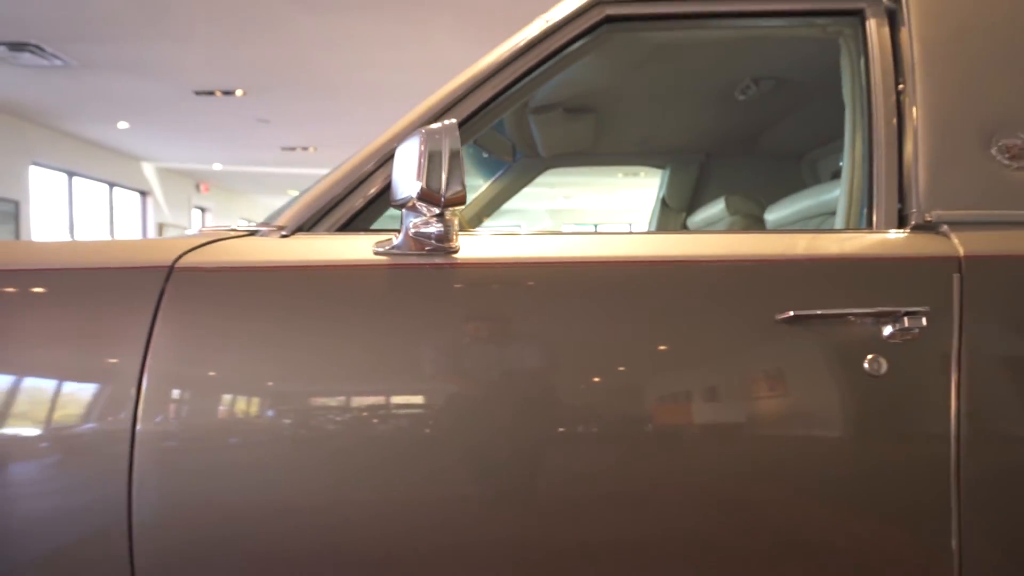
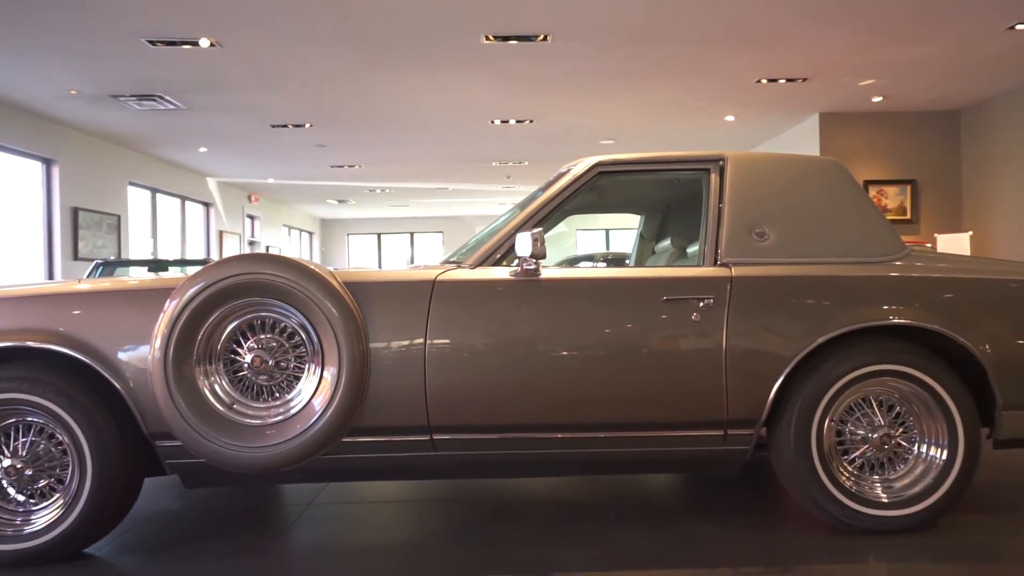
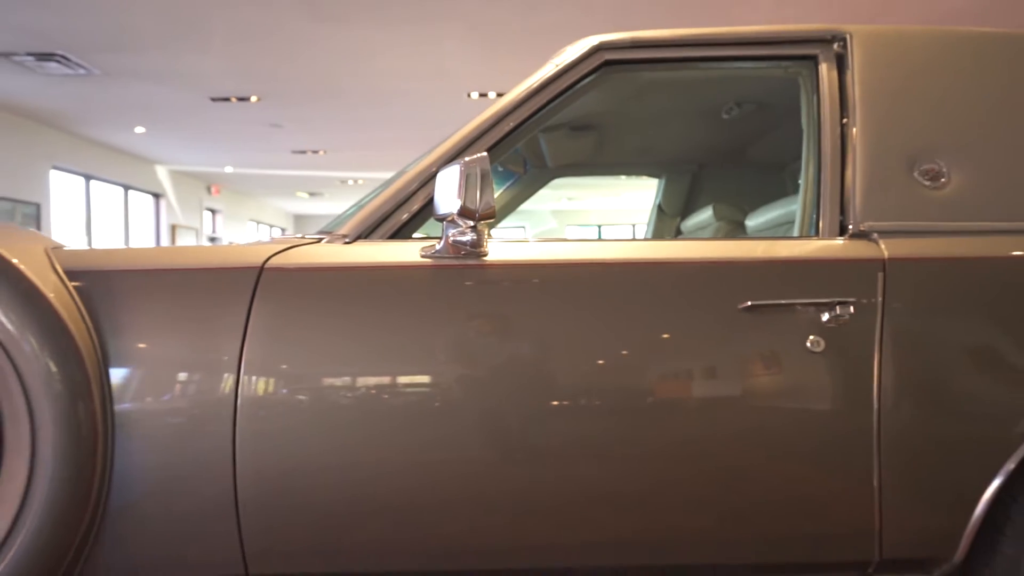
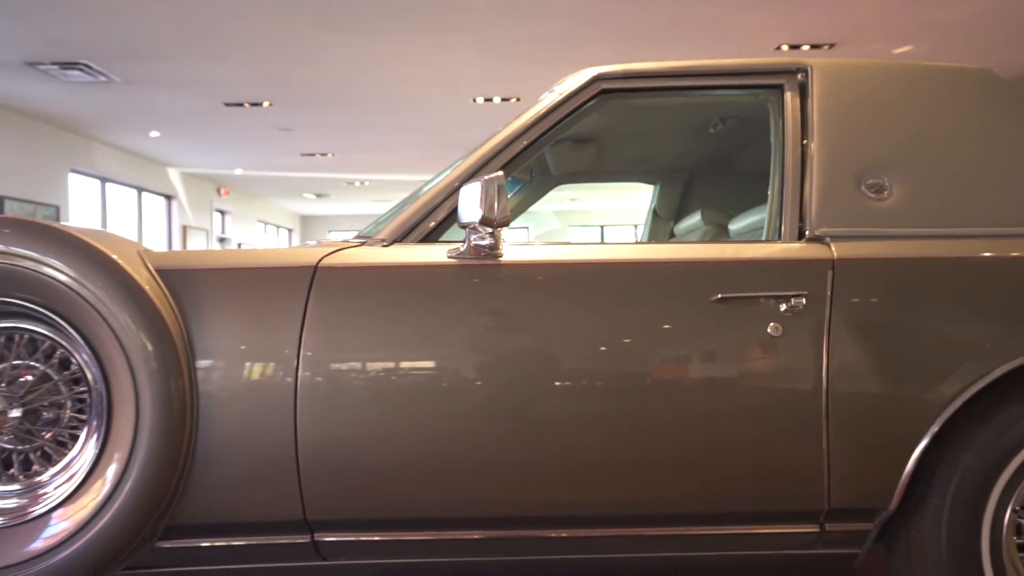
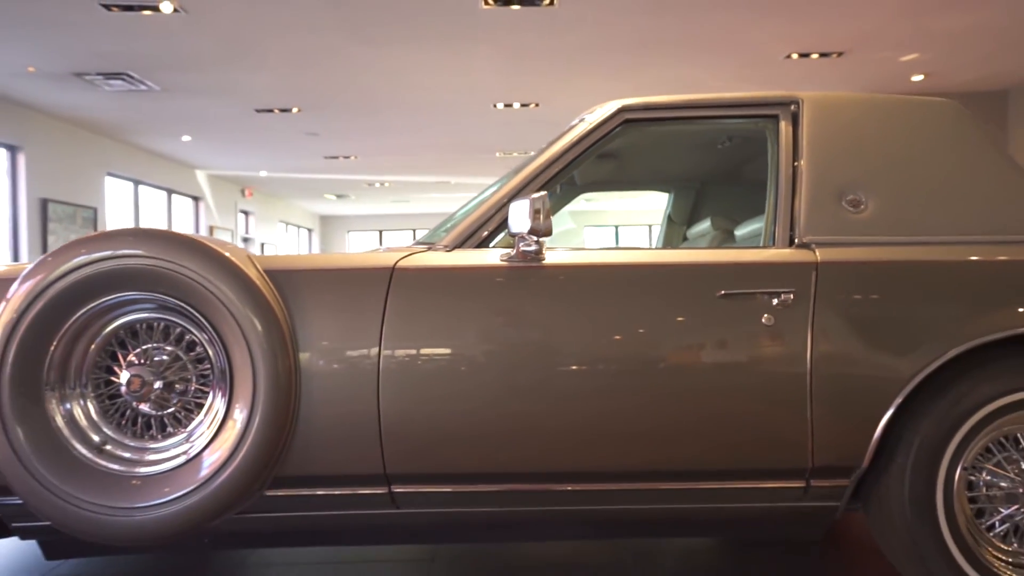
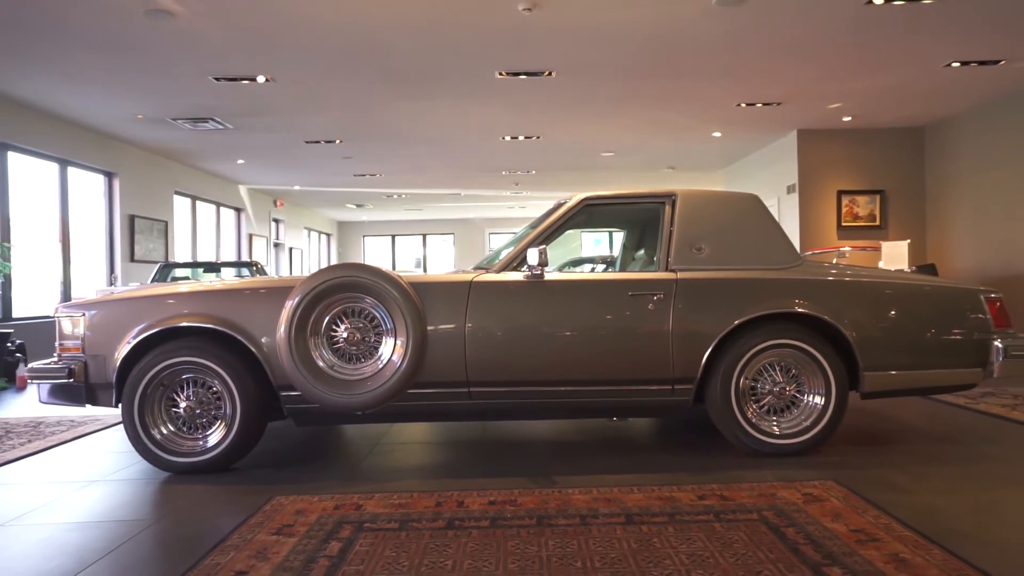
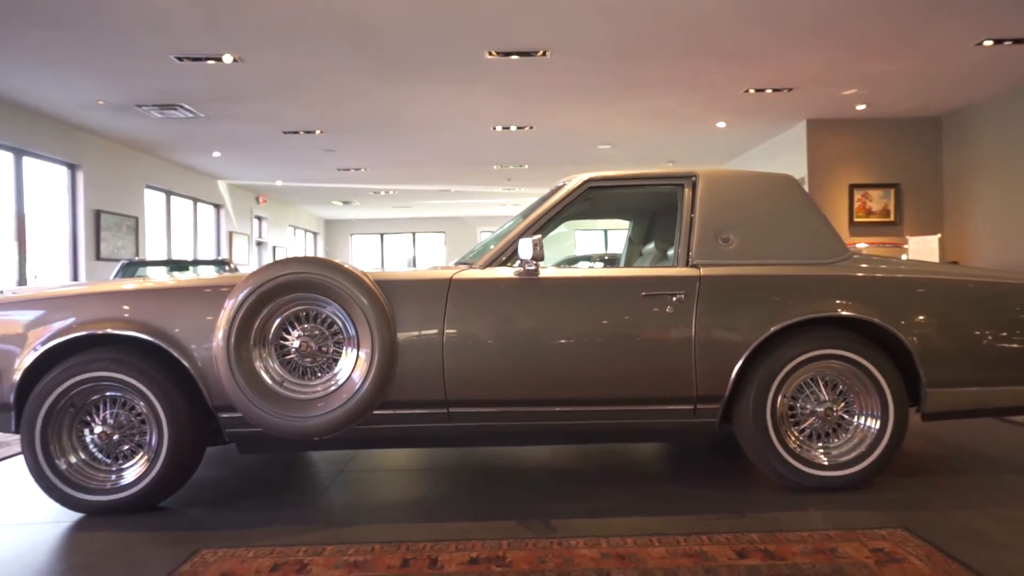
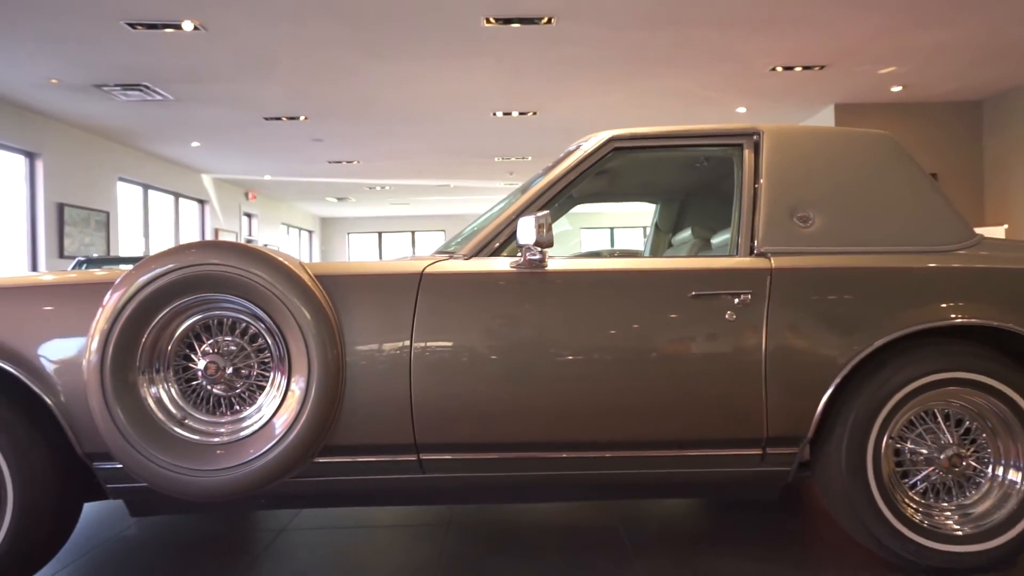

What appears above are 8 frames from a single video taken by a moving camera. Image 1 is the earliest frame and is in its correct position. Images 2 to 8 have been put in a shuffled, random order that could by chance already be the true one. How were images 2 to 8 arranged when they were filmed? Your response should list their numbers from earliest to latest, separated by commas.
3, 4, 5, 8, 2, 7, 6
